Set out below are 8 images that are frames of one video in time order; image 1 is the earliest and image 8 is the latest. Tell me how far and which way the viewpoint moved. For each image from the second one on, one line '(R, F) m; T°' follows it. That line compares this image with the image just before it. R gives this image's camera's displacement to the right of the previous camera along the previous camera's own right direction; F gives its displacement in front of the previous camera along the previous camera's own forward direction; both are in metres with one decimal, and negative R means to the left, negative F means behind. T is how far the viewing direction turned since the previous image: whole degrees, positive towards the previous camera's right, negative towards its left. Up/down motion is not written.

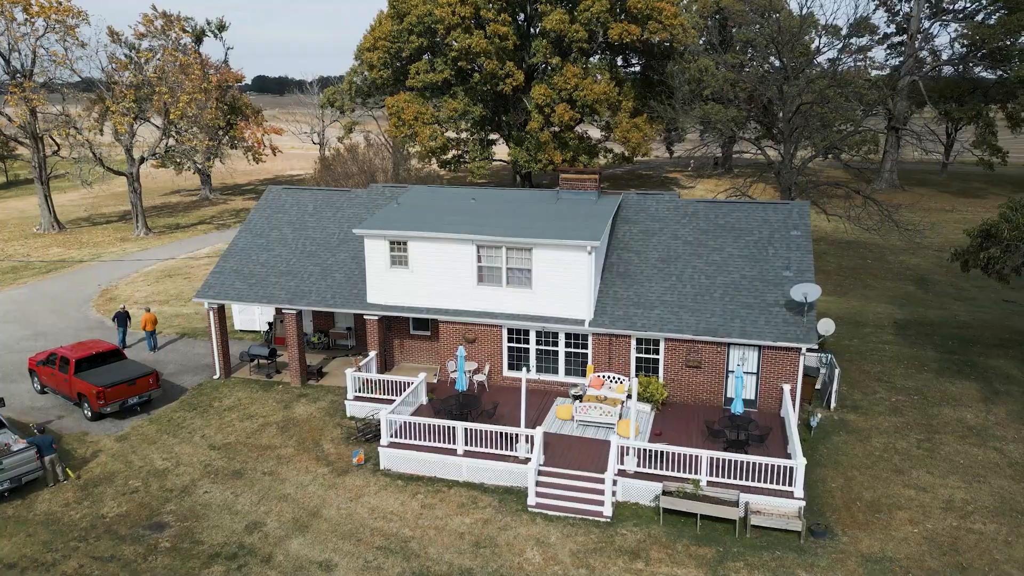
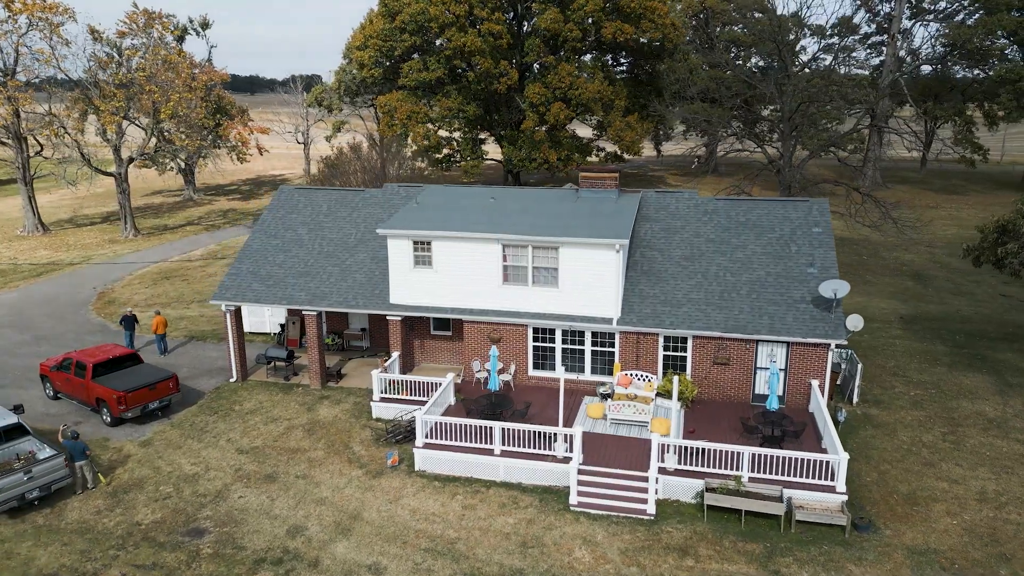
(-1.3, +0.1) m; +2°
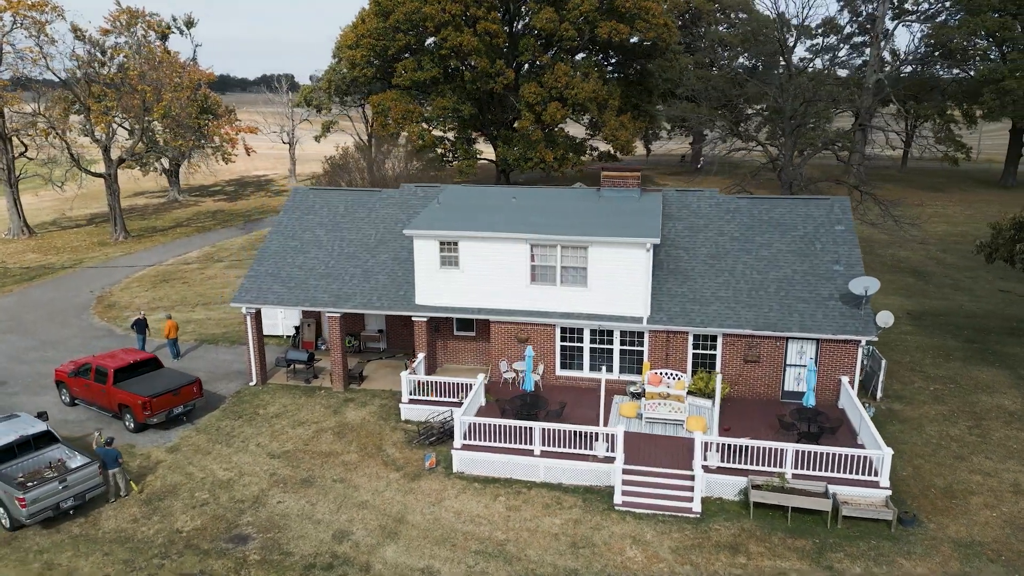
(-1.3, +0.1) m; +2°
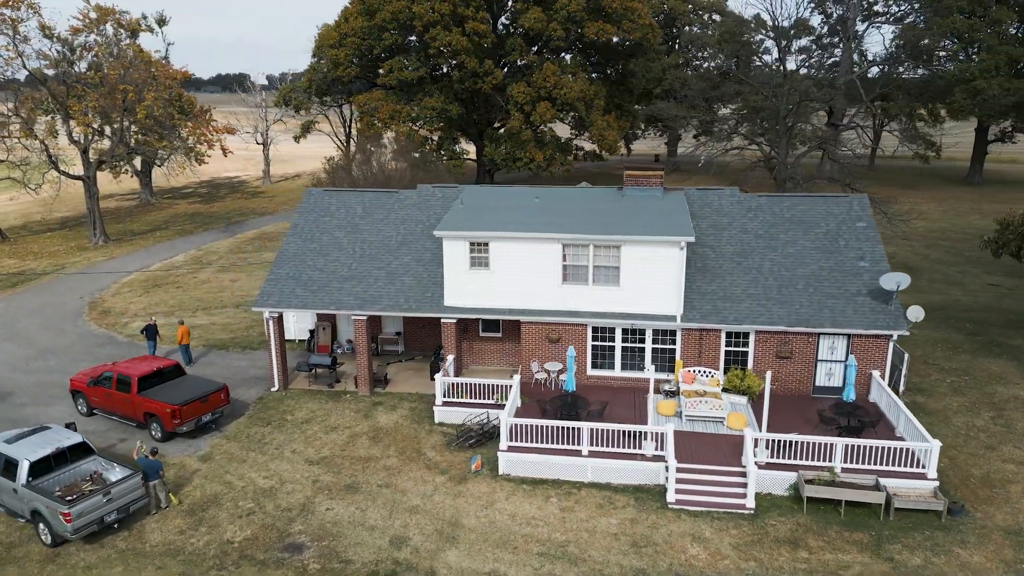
(-1.7, +0.1) m; +3°
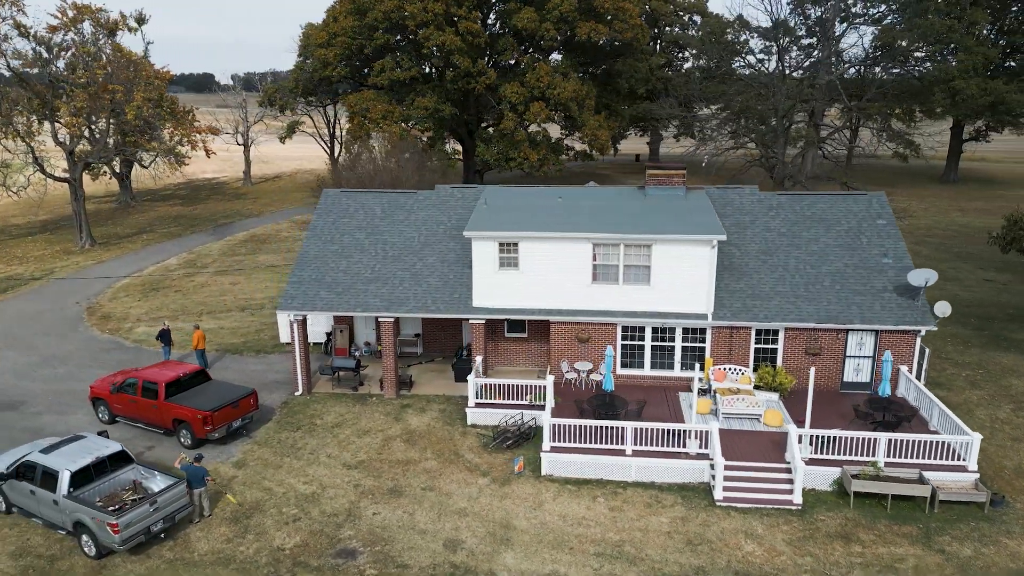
(-1.5, +0.1) m; +2°
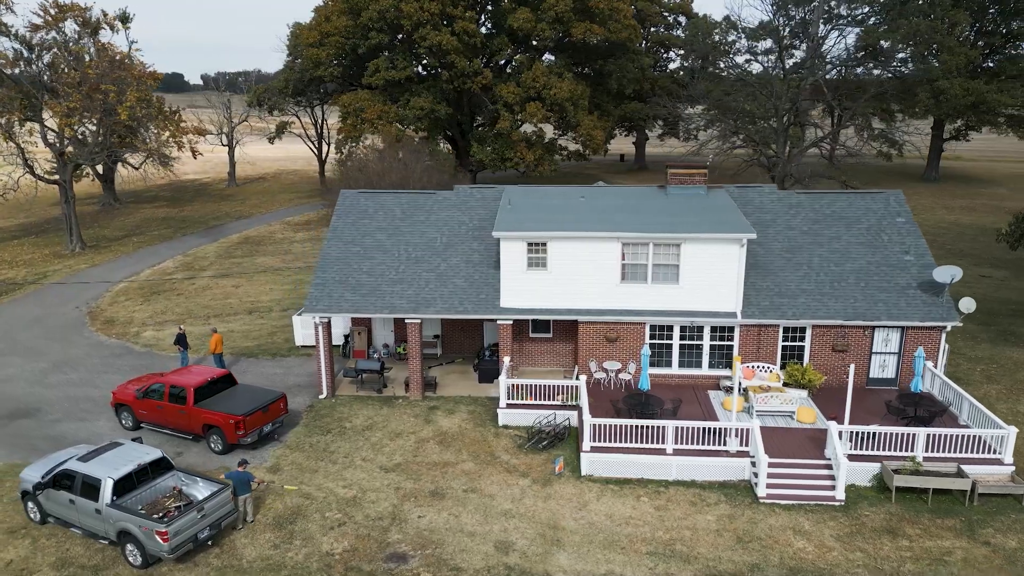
(-1.3, +0.1) m; +2°
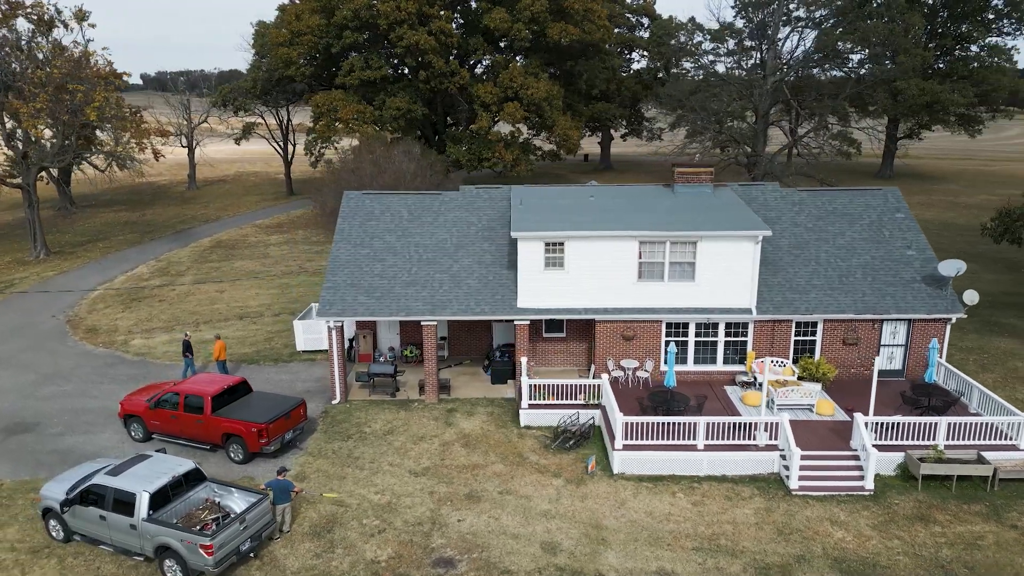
(-1.6, +0.1) m; +3°
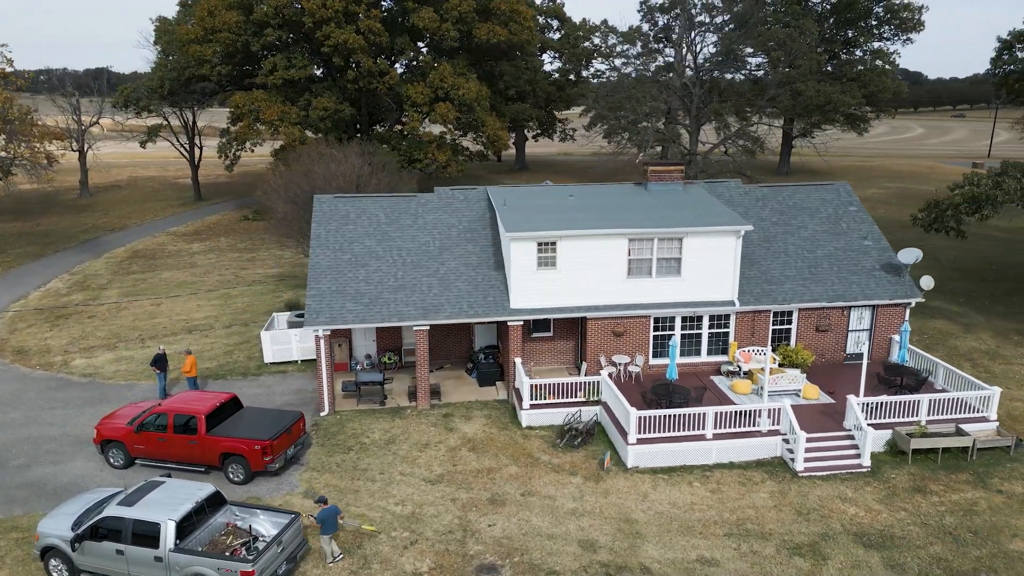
(-2.4, +0.2) m; +8°
